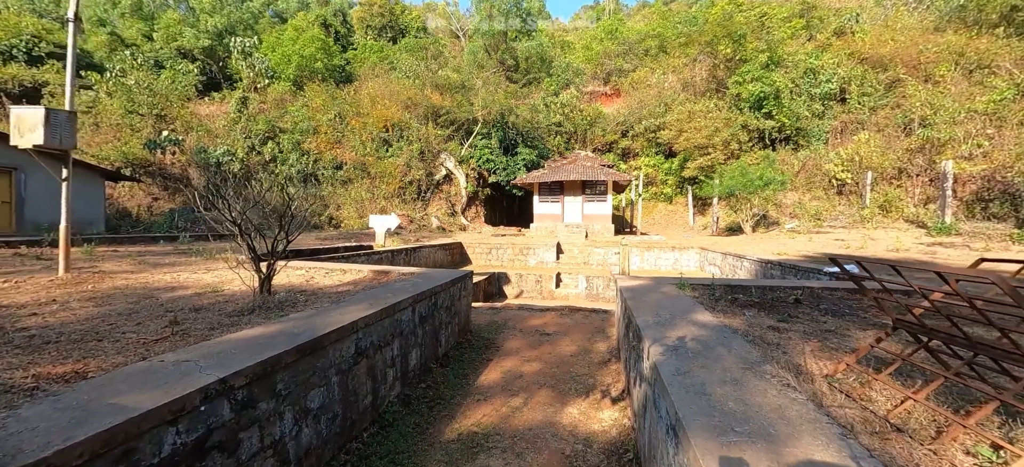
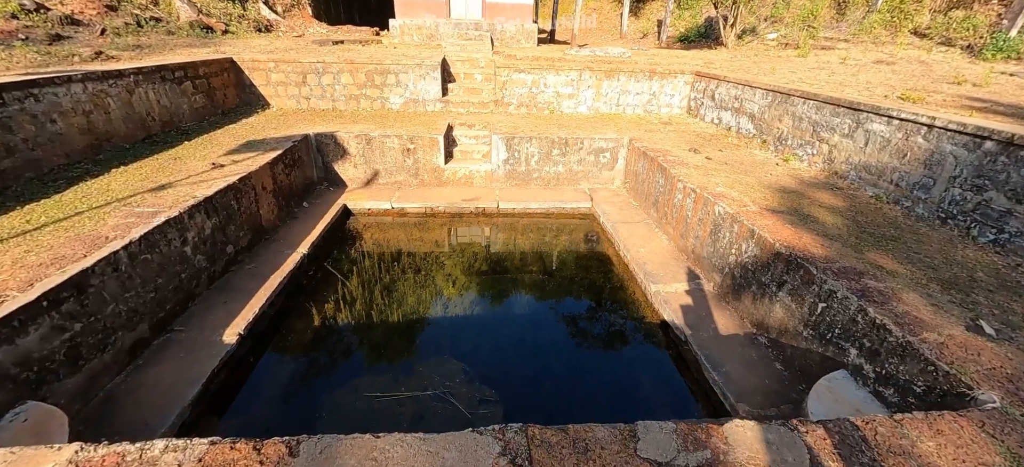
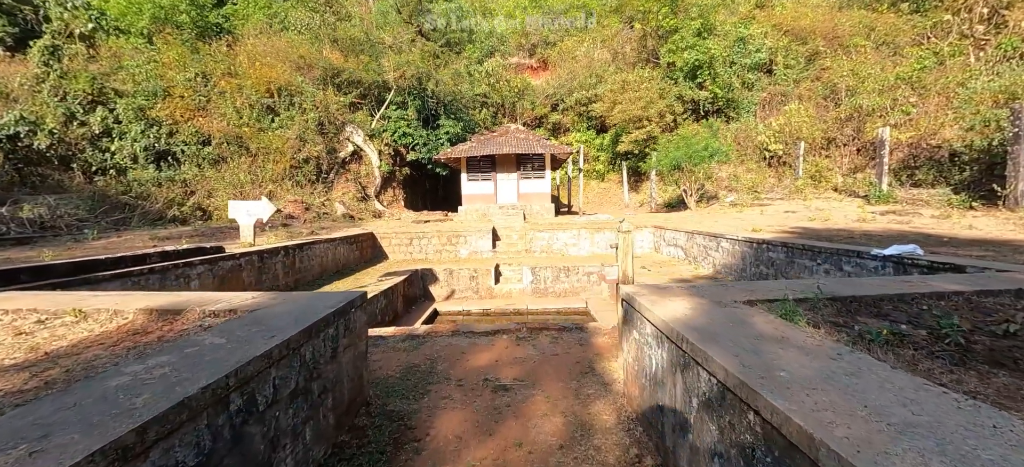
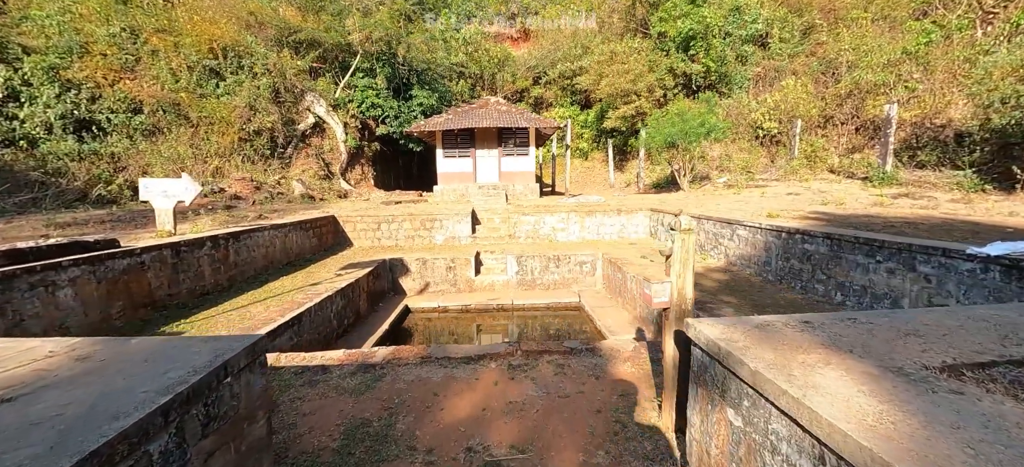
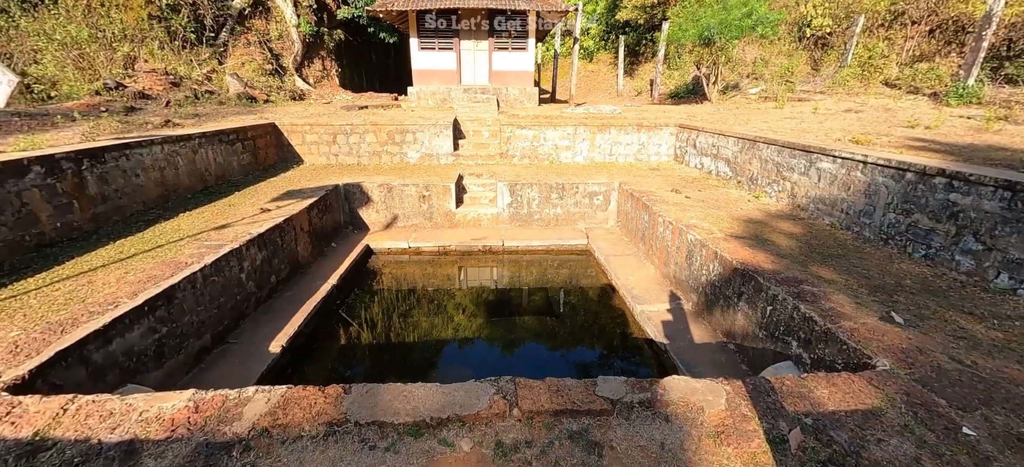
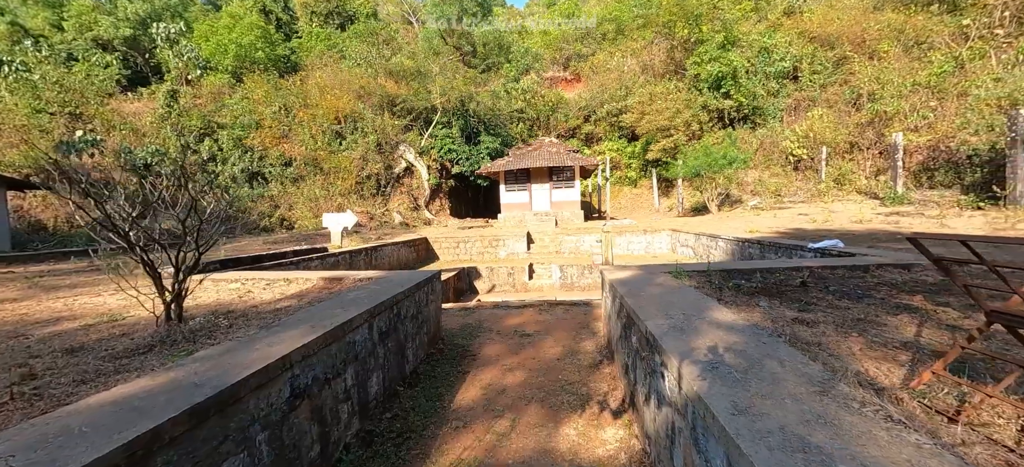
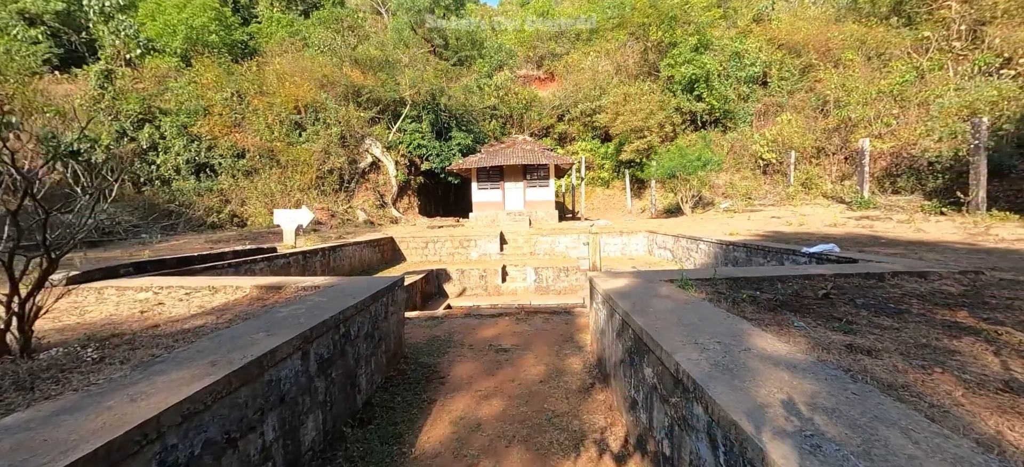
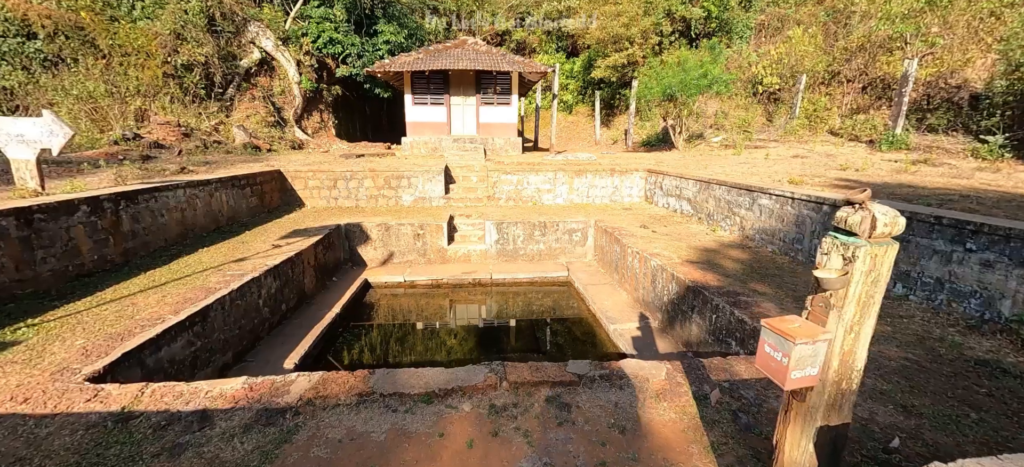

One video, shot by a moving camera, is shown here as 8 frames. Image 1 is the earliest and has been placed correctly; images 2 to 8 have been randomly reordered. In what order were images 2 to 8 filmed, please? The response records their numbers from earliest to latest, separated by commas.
6, 7, 3, 4, 8, 5, 2
